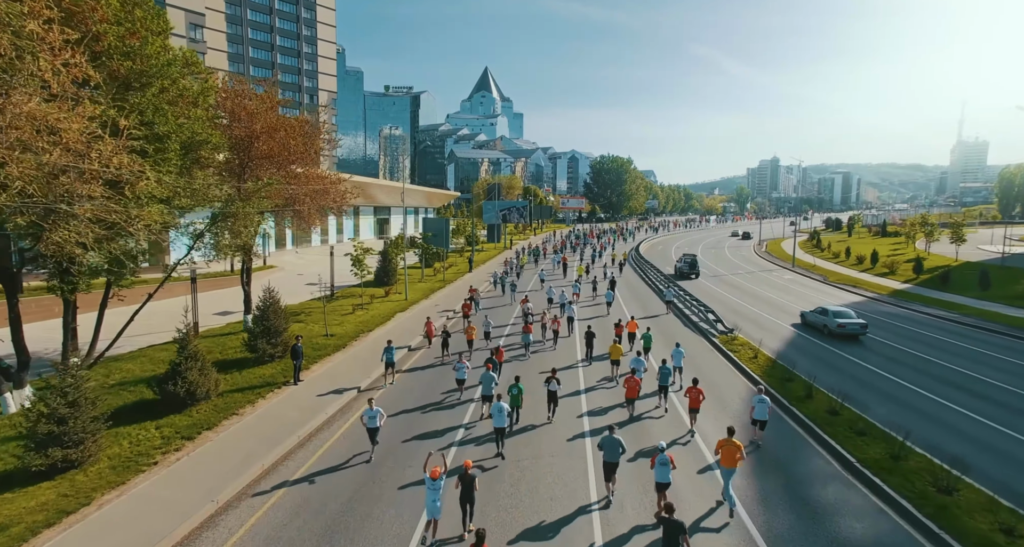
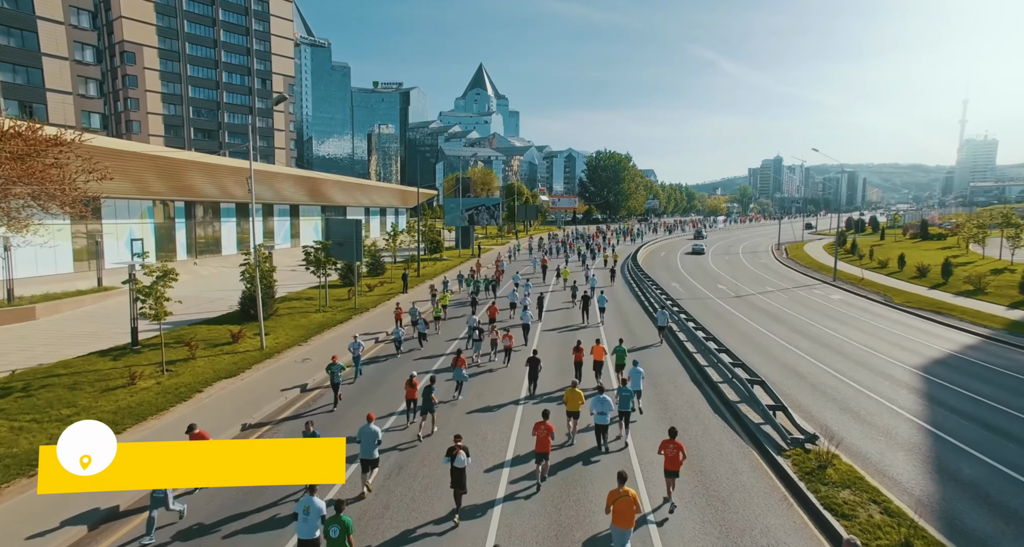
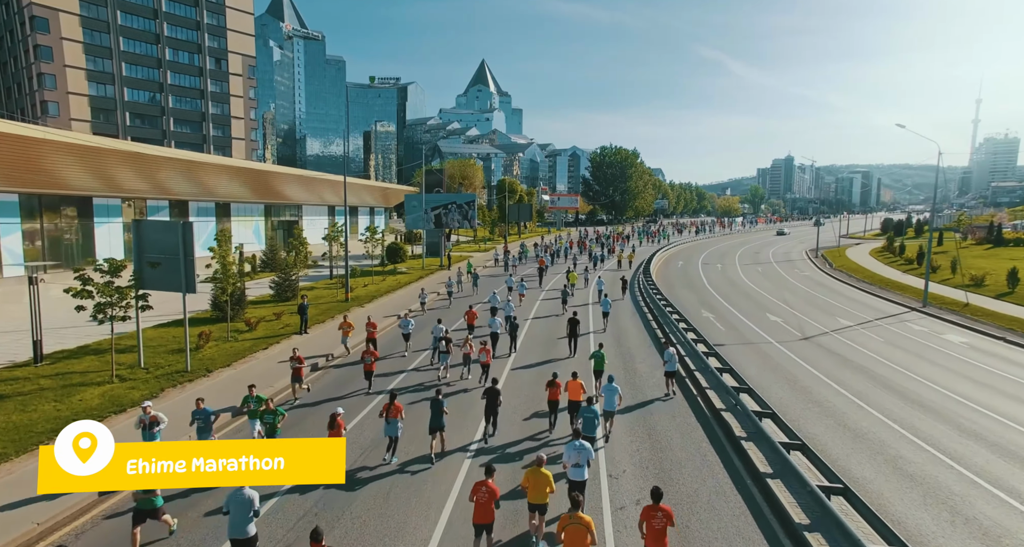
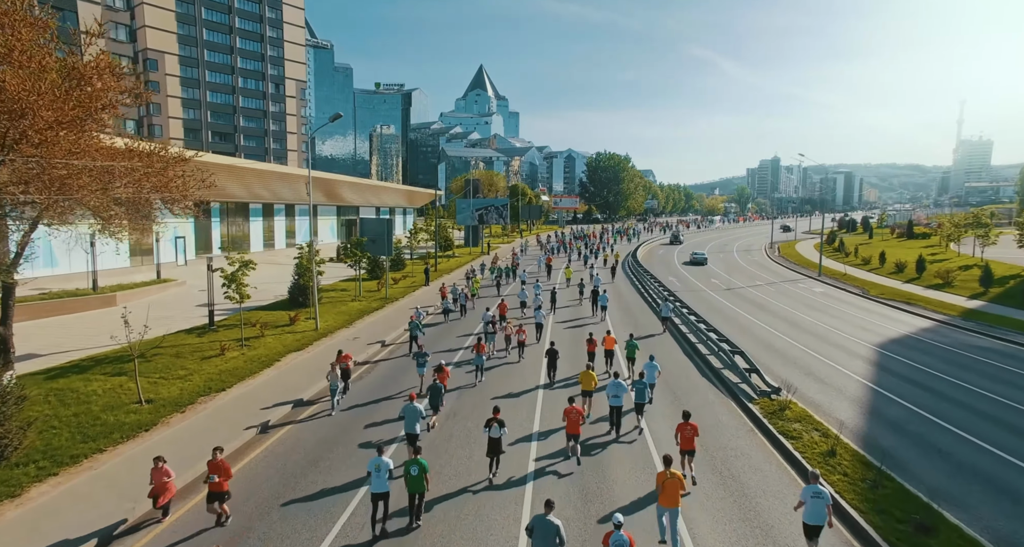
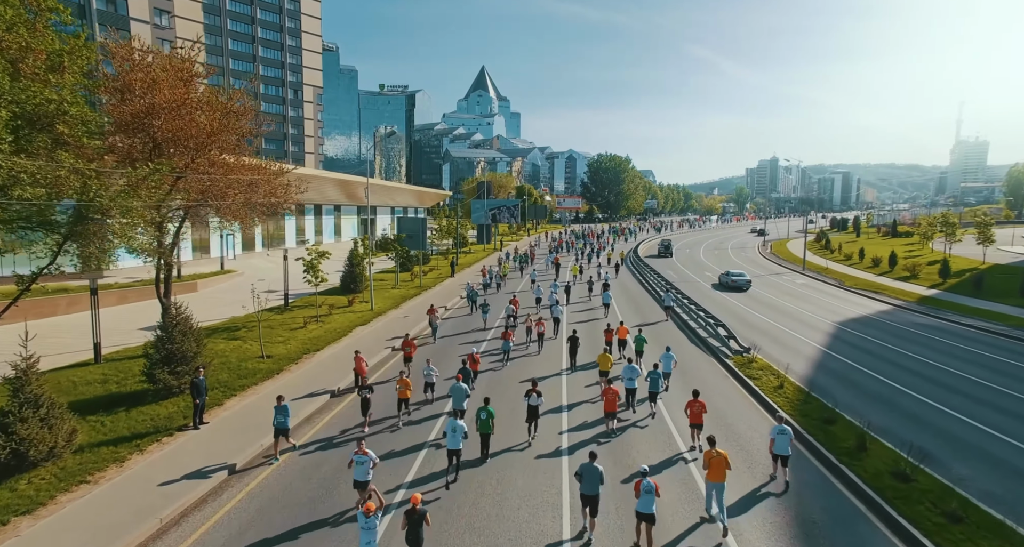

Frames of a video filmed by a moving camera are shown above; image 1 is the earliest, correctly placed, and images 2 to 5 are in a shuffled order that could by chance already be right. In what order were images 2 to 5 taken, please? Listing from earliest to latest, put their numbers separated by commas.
5, 4, 2, 3
